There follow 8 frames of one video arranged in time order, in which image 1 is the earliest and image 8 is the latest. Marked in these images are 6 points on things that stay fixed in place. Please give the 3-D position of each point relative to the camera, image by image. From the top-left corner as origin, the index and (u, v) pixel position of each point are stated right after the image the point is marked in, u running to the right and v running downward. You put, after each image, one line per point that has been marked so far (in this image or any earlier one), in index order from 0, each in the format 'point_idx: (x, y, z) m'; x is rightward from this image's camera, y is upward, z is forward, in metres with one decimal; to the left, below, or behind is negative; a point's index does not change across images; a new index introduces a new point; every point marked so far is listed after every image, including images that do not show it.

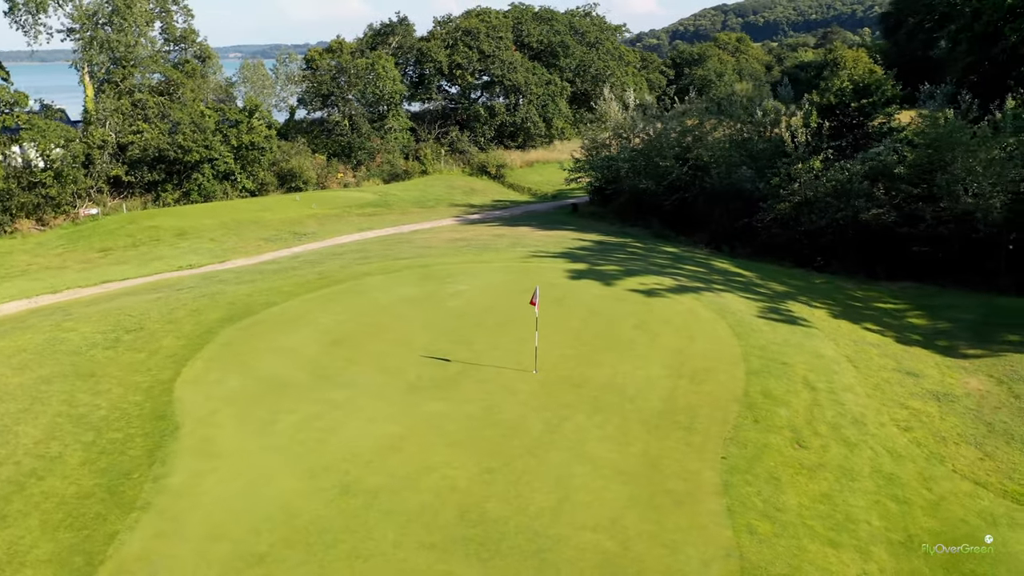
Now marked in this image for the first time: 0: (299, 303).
0: (-3.9, -0.3, +15.2) m
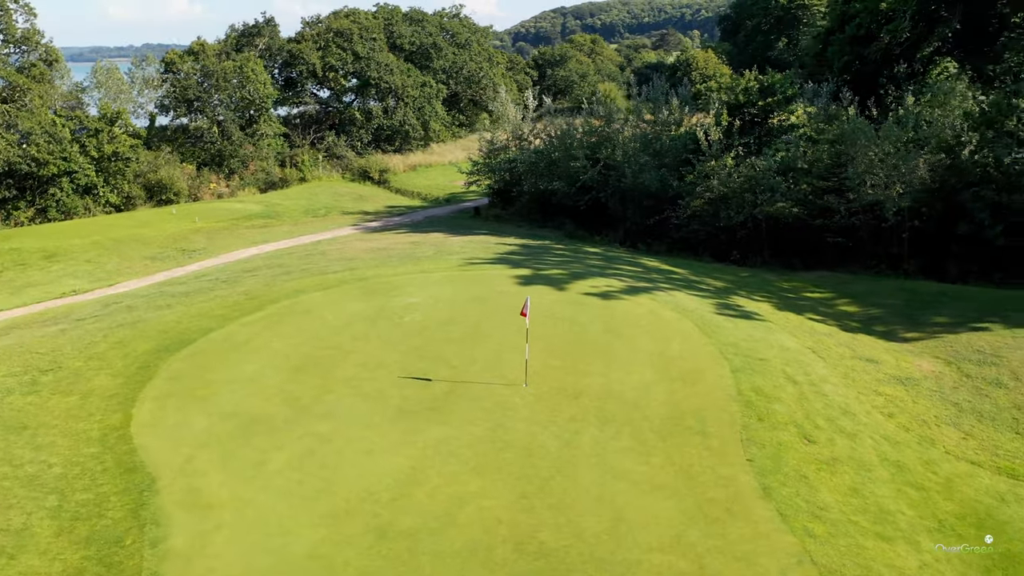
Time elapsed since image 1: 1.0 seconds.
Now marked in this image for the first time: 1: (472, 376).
0: (-4.6, -0.7, +13.9) m
1: (-0.5, -1.3, +12.1) m
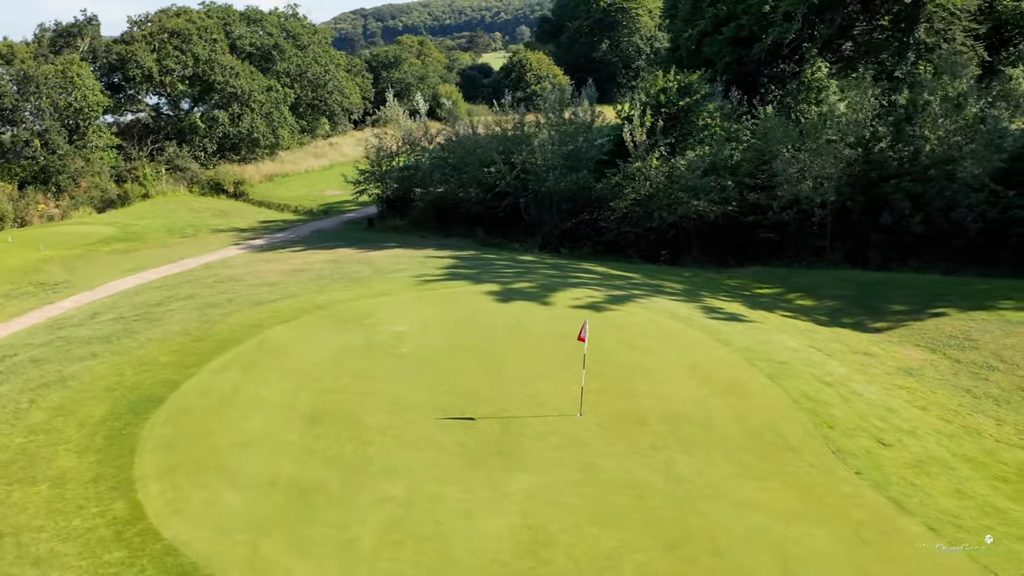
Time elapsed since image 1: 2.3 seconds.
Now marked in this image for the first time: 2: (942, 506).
0: (-4.3, -1.3, +11.9) m
1: (+0.1, -1.6, +11.0) m
2: (+4.7, -2.4, +8.9) m
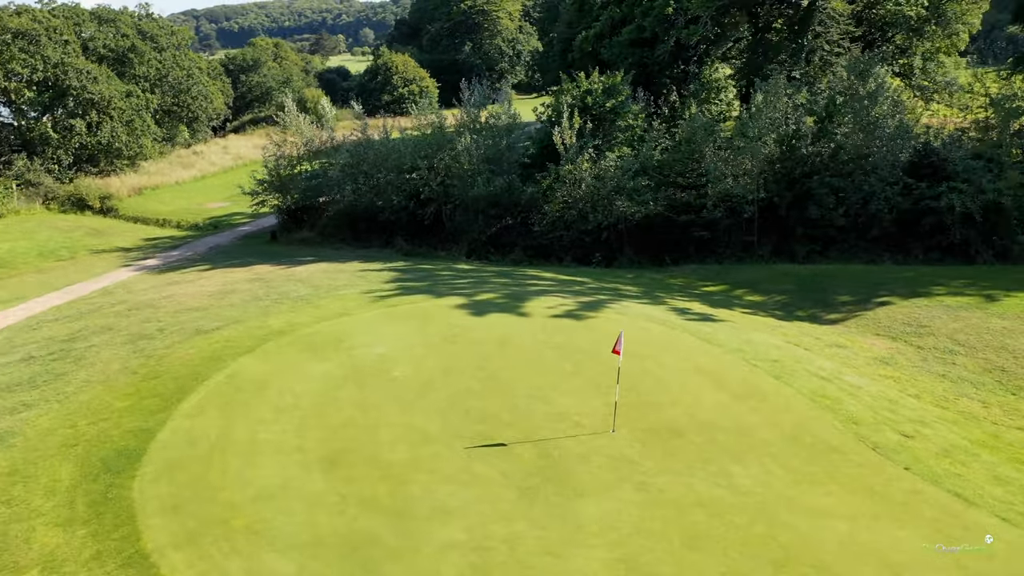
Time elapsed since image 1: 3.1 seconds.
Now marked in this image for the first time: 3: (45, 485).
0: (-4.0, -1.7, +10.5) m
1: (+0.5, -1.8, +10.4) m
2: (+5.3, -2.3, +9.1) m
3: (-5.3, -2.2, +9.4) m
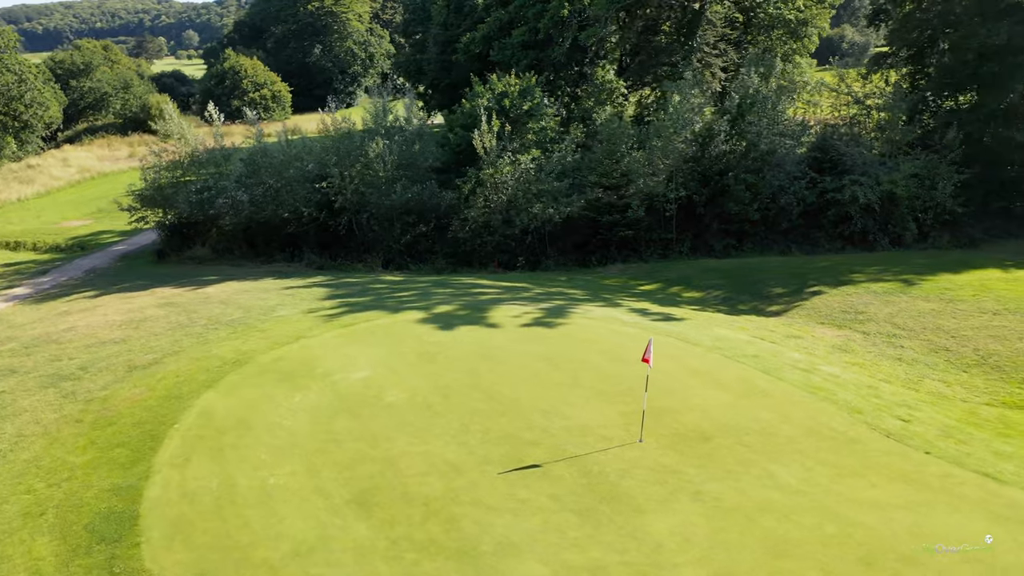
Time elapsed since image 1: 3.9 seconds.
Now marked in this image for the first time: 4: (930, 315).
0: (-3.7, -2.0, +9.2) m
1: (+0.8, -1.9, +9.9) m
2: (+5.8, -2.1, +9.6) m
3: (-4.7, -2.6, +7.9) m
4: (+8.0, -0.5, +15.8) m
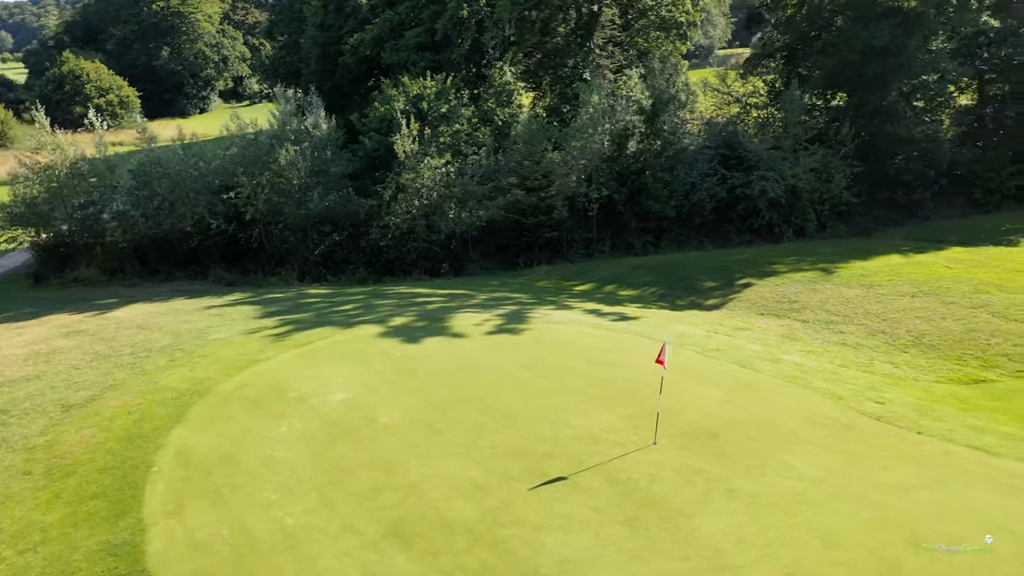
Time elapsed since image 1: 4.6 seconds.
0: (-3.3, -2.3, +8.3) m
1: (+1.0, -2.0, +9.7) m
2: (+6.0, -1.9, +10.3) m
3: (-4.0, -3.0, +6.8) m
4: (+7.0, -0.2, +16.8) m
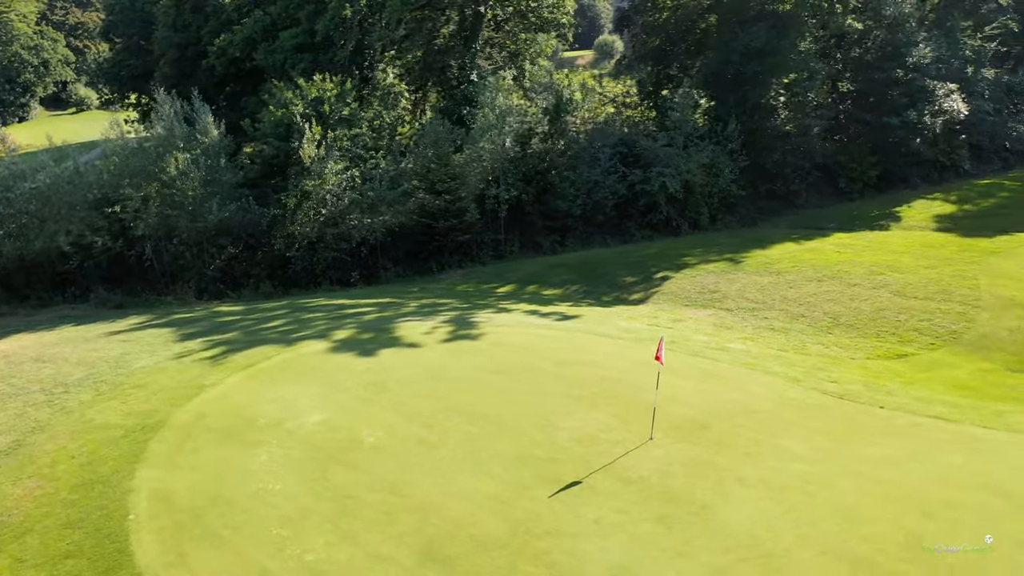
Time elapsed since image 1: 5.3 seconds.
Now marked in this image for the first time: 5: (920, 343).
0: (-2.9, -2.5, +7.4) m
1: (+1.0, -2.0, +9.6) m
2: (+5.8, -1.7, +11.1) m
3: (-3.3, -3.2, +5.8) m
4: (+5.5, 0.0, +17.7) m
5: (+7.2, -1.0, +14.7) m
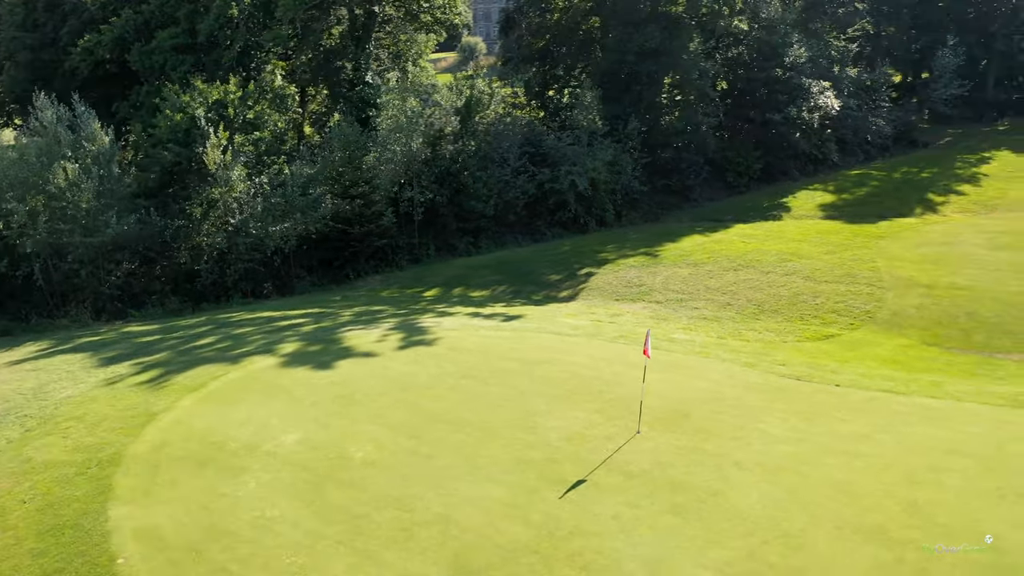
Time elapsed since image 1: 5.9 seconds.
0: (-2.5, -2.7, +6.8) m
1: (+0.9, -1.9, +9.6) m
2: (+5.4, -1.4, +11.9) m
3: (-2.6, -3.3, +5.2) m
4: (+4.0, +0.2, +18.3) m
5: (+6.2, -0.7, +15.6) m
